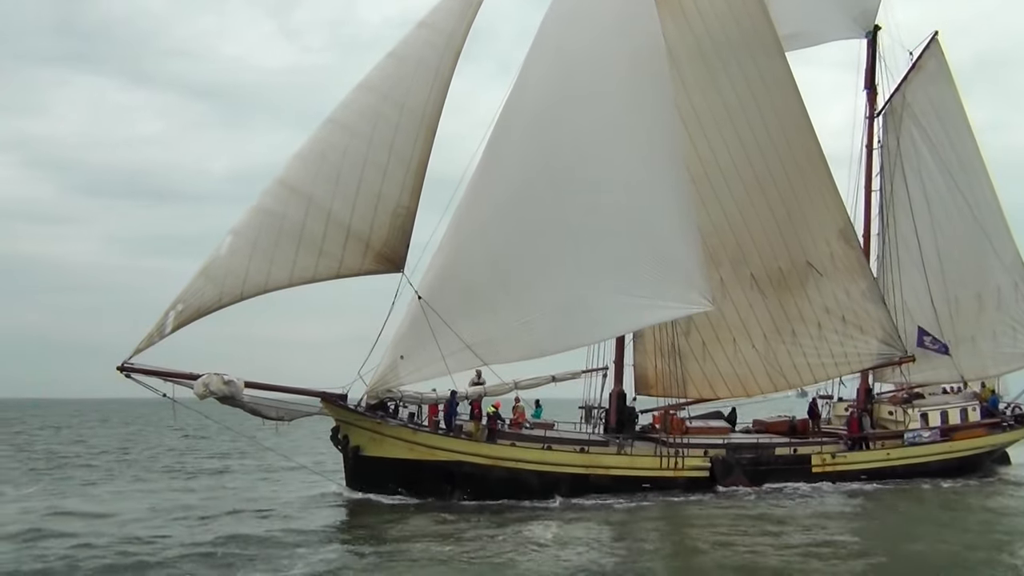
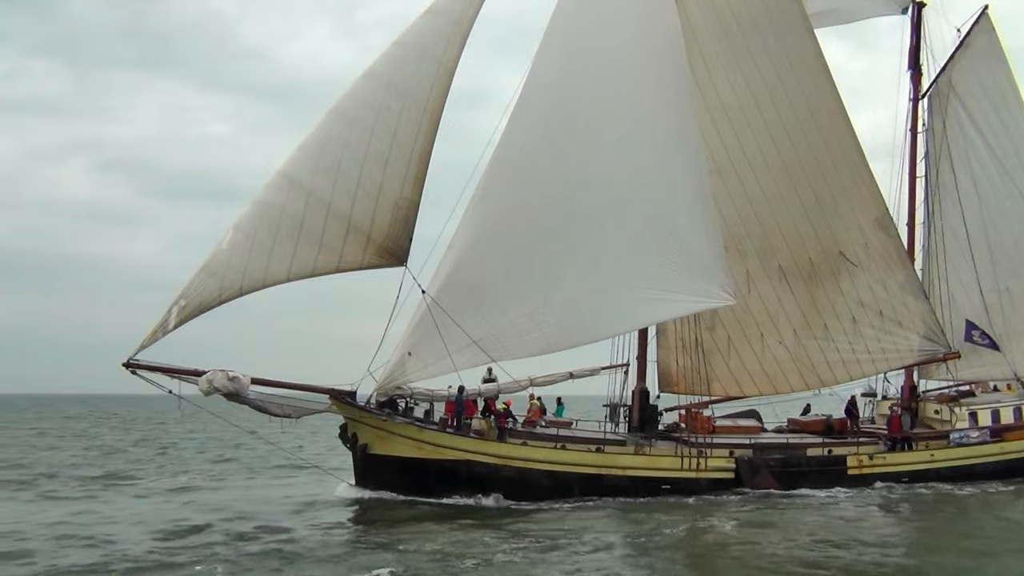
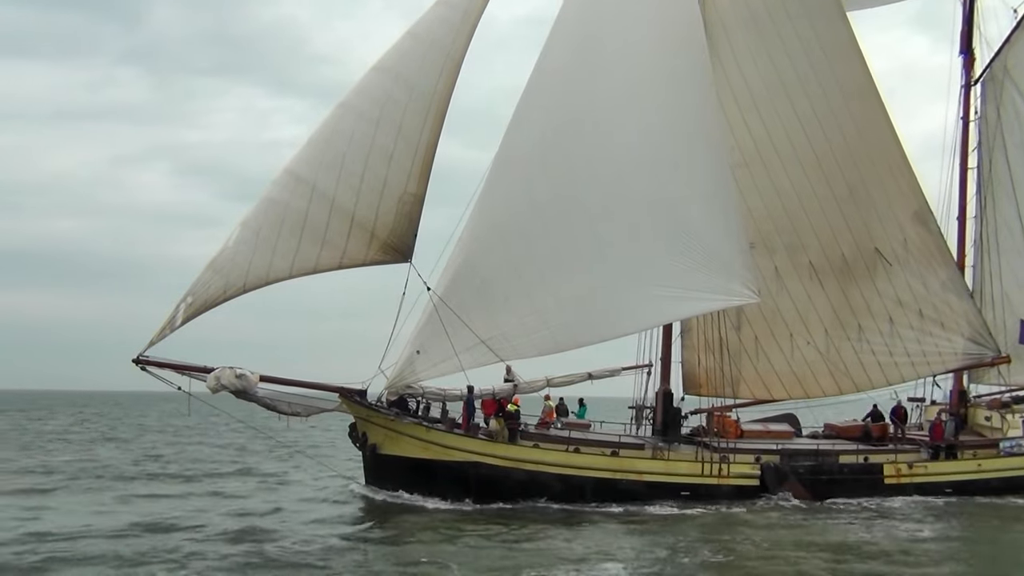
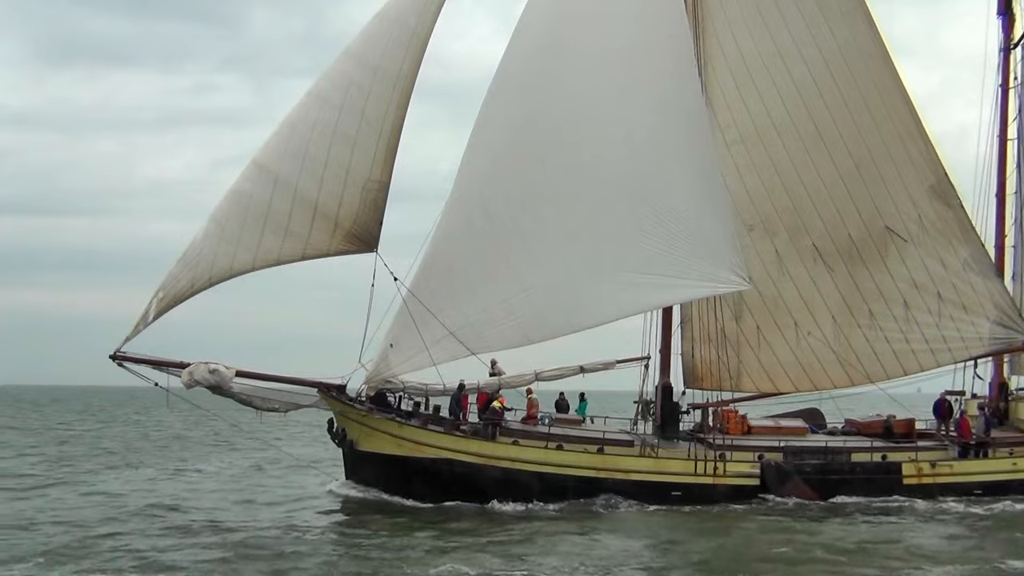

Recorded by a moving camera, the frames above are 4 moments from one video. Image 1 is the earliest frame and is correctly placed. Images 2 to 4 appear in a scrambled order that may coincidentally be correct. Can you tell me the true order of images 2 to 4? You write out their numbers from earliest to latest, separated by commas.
2, 3, 4
